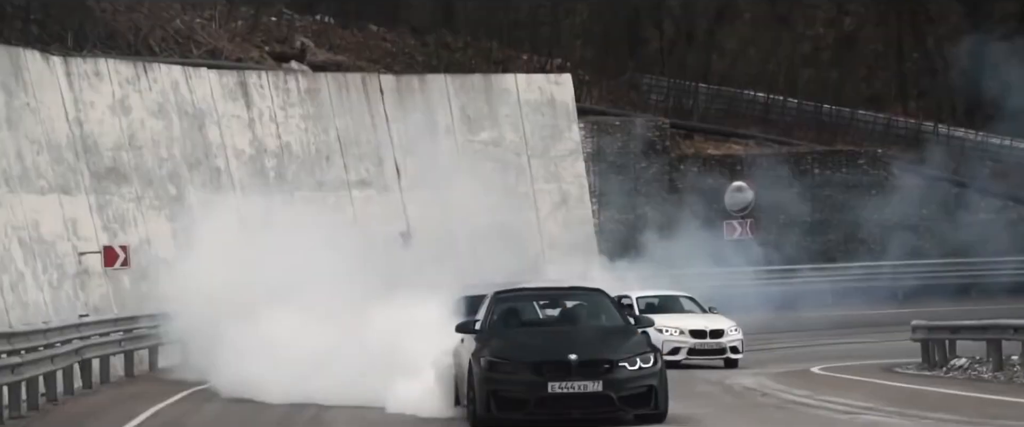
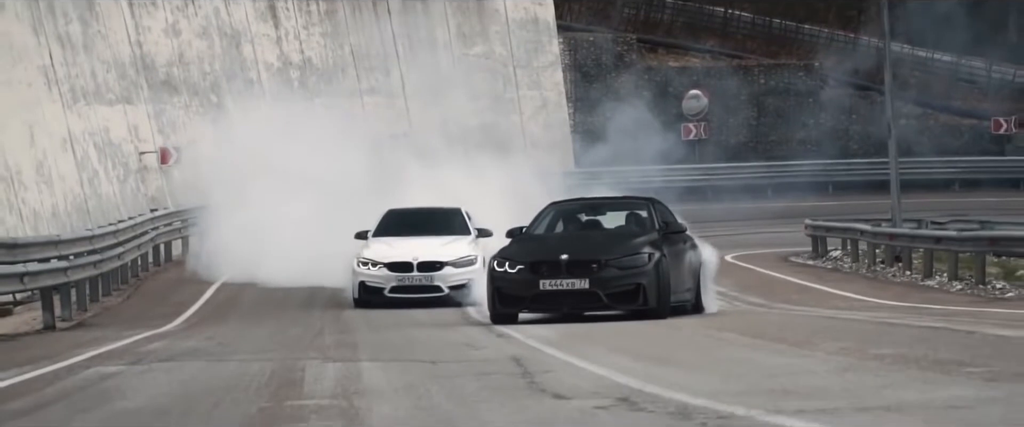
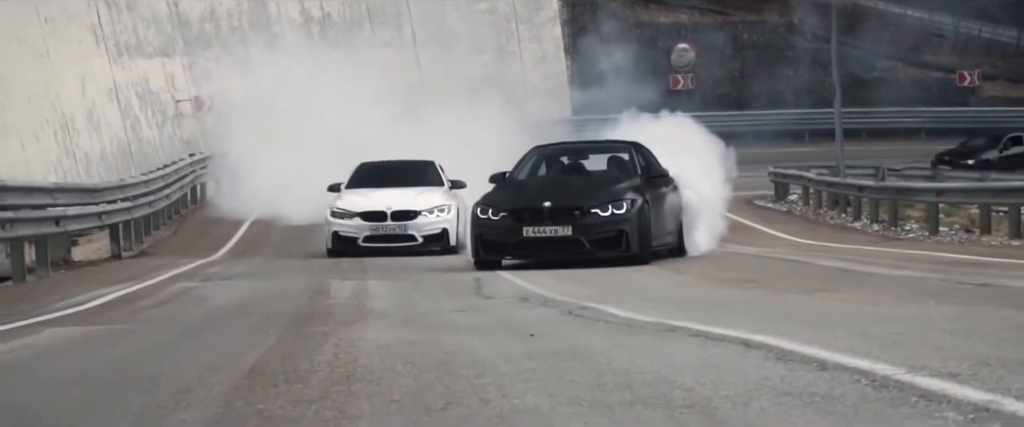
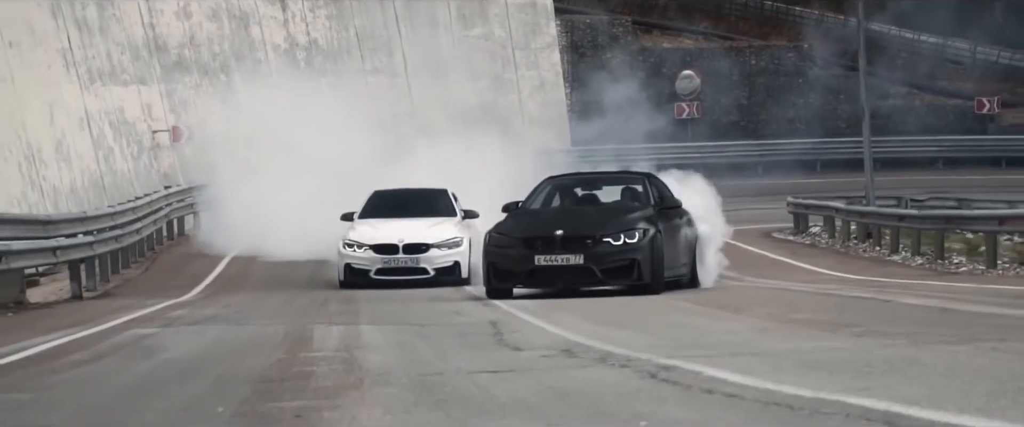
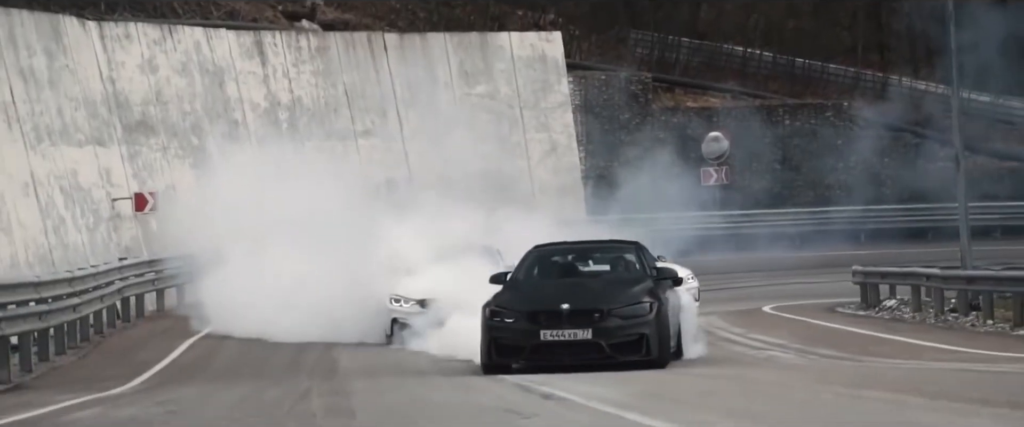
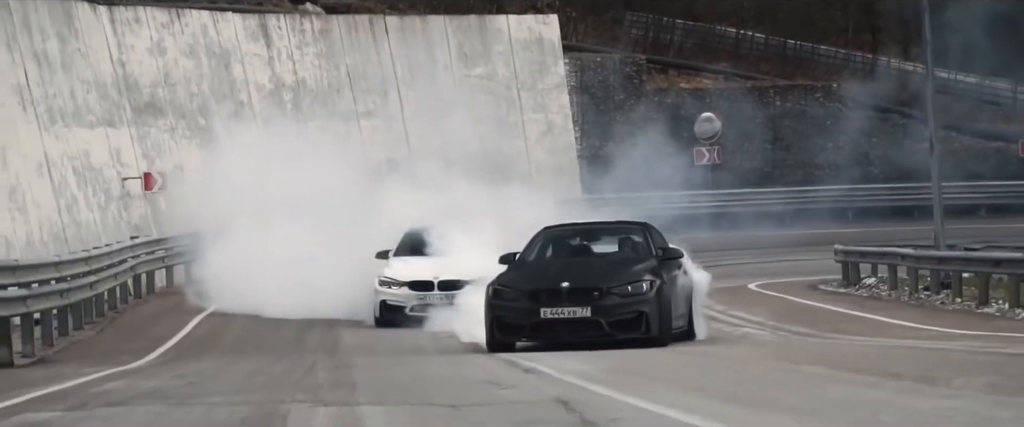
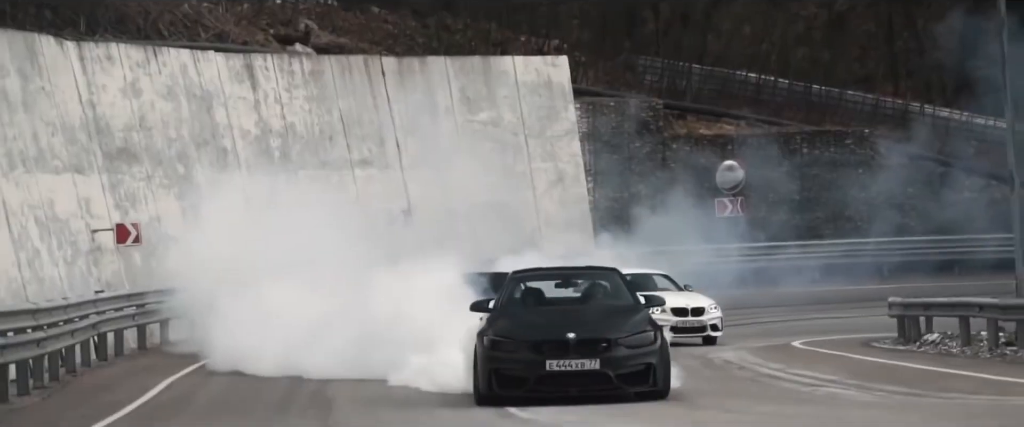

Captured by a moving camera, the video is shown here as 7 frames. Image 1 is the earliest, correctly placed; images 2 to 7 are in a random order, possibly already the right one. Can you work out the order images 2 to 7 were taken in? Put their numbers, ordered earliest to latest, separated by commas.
7, 5, 6, 2, 4, 3
